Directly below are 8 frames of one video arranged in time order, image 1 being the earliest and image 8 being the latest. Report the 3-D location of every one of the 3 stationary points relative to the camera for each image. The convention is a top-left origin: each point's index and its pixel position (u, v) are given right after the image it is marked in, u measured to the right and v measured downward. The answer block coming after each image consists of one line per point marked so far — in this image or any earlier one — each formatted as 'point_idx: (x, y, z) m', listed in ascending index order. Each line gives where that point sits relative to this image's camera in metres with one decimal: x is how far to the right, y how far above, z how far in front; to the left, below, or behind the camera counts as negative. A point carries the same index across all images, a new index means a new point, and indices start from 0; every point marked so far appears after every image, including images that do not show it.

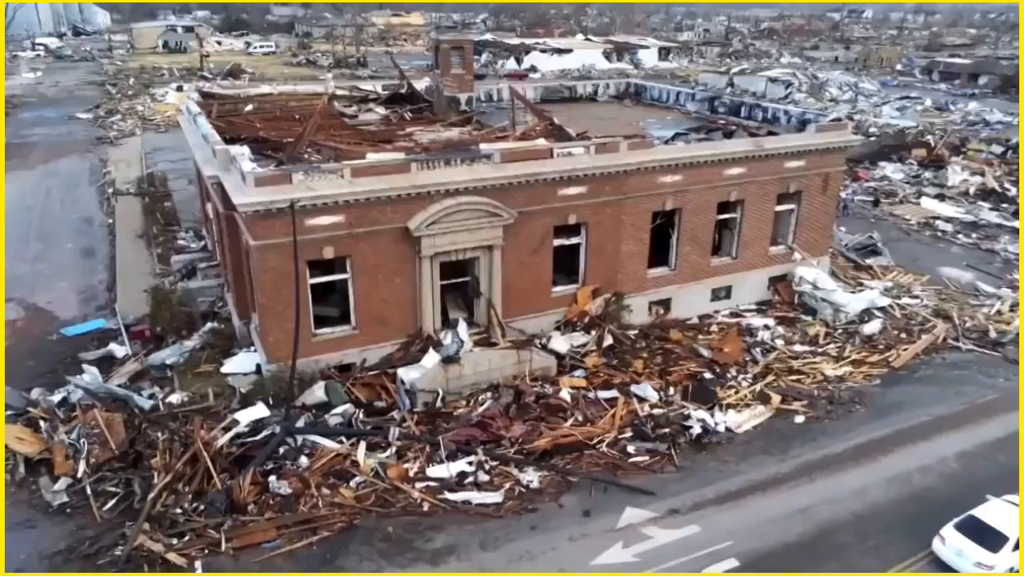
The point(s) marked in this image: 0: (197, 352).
0: (-5.5, -1.1, +15.6) m
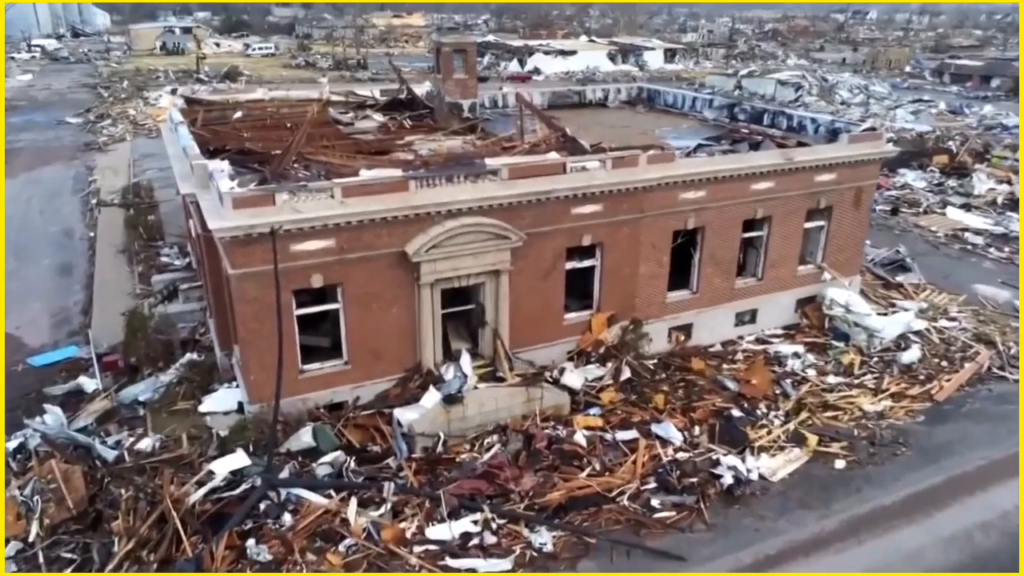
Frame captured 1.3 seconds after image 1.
0: (-5.4, -1.6, +14.1) m
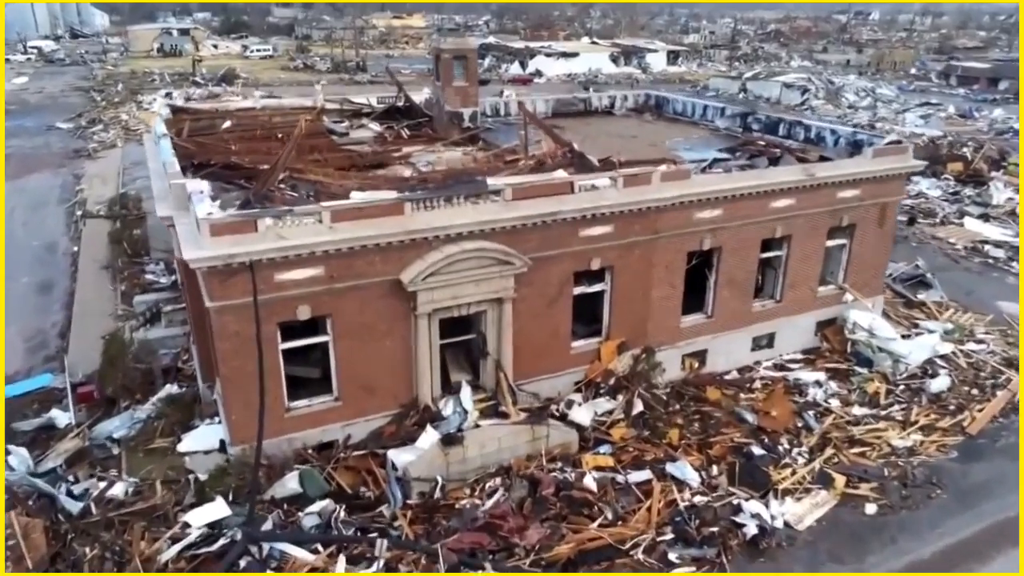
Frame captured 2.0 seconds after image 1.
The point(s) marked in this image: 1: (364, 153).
0: (-5.3, -2.0, +13.1) m
1: (-3.0, +2.7, +18.1) m
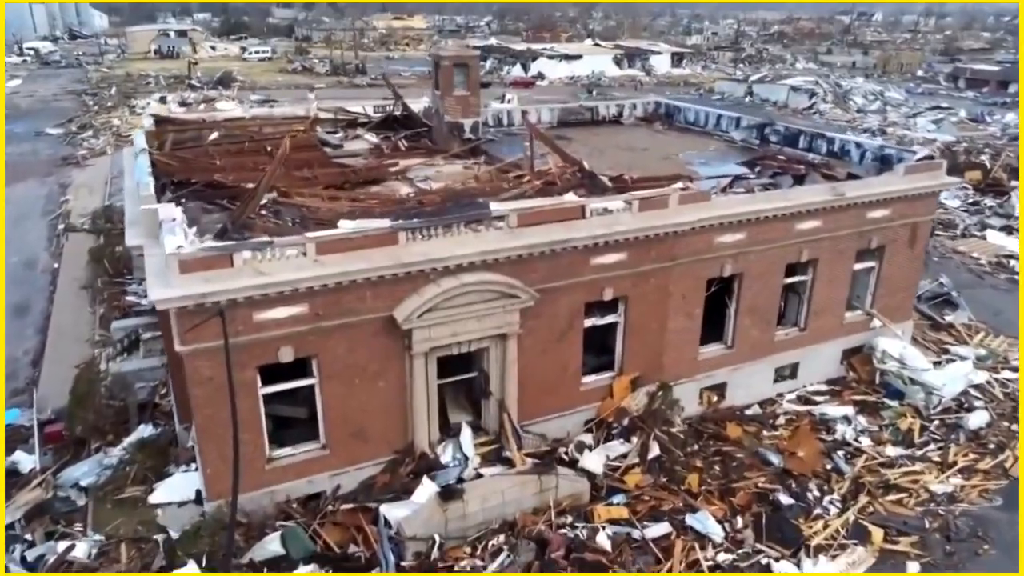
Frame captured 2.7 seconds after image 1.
0: (-5.3, -2.4, +12.0) m
1: (-2.9, +2.3, +17.0) m
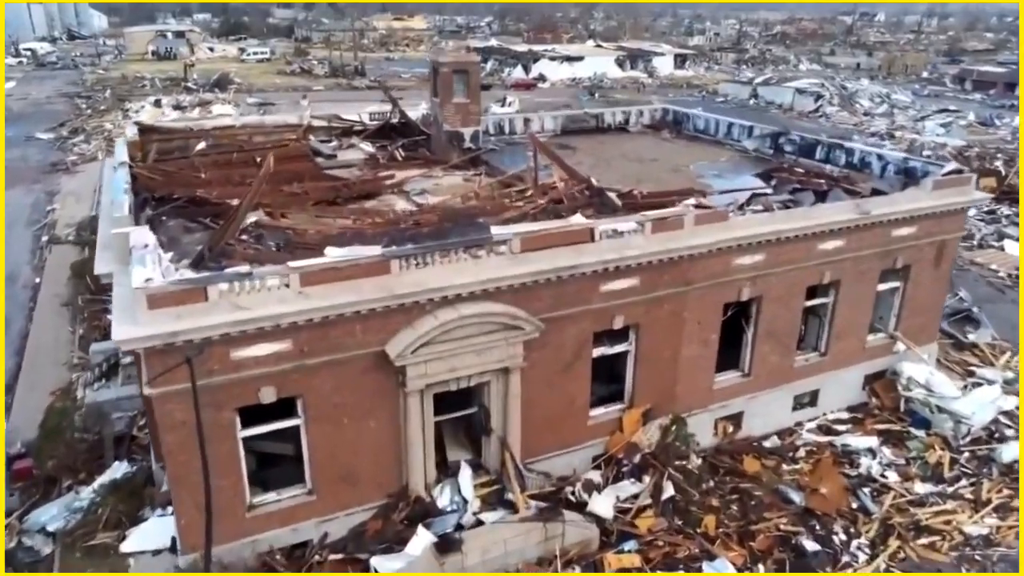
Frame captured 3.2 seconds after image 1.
0: (-5.2, -2.8, +11.1) m
1: (-2.9, +1.9, +16.1) m
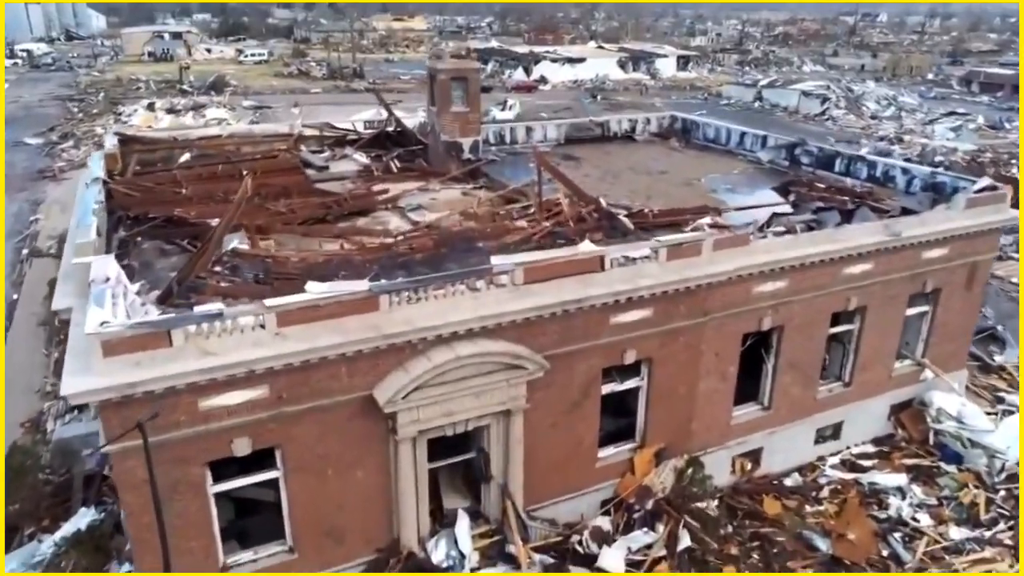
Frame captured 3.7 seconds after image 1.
0: (-5.2, -3.2, +10.1) m
1: (-2.9, +1.6, +15.1) m
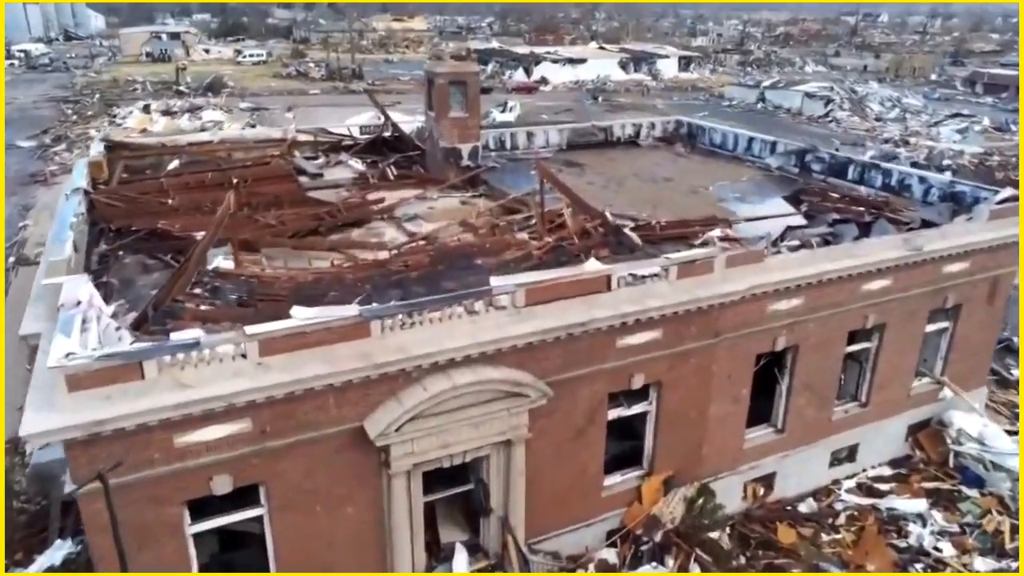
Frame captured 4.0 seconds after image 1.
0: (-5.2, -3.4, +9.5) m
1: (-2.9, +1.3, +14.5) m
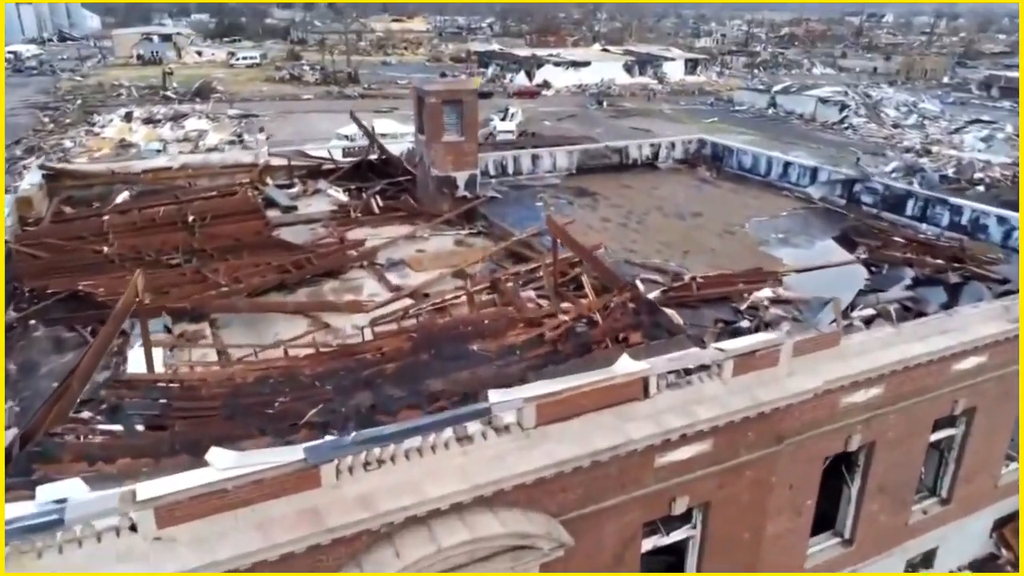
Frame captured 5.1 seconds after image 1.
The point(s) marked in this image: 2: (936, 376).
0: (-5.1, -4.2, +7.2) m
1: (-2.8, +0.5, +12.2) m
2: (+4.3, -0.9, +9.1) m
